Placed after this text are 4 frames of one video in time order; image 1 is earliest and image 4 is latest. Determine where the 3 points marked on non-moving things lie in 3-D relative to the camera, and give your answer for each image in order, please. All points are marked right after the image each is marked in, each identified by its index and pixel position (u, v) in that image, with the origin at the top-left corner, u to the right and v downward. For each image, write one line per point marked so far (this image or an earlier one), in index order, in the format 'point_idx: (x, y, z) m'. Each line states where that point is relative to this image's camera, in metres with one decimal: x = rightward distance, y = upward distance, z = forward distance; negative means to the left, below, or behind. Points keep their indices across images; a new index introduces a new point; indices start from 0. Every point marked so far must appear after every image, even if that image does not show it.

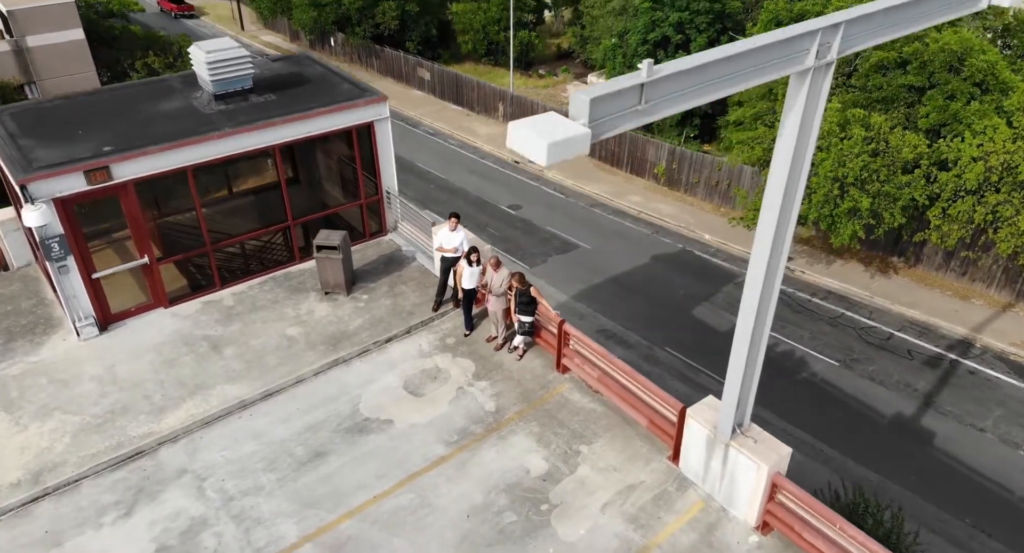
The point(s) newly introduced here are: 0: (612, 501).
0: (+1.3, -2.9, +9.0) m
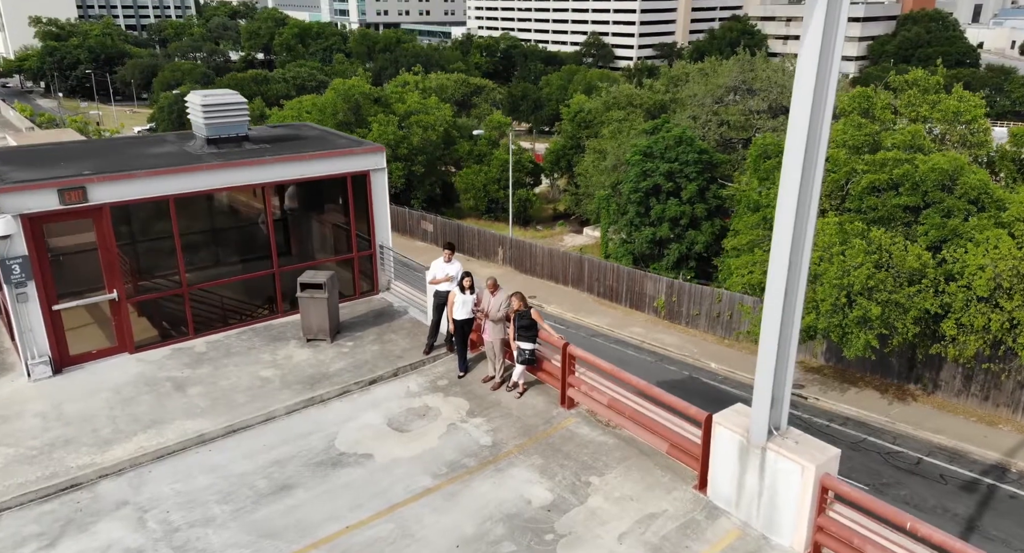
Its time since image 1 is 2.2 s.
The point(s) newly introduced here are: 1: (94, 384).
0: (+1.3, -2.7, +7.5) m
1: (-6.0, -1.6, +10.2) m
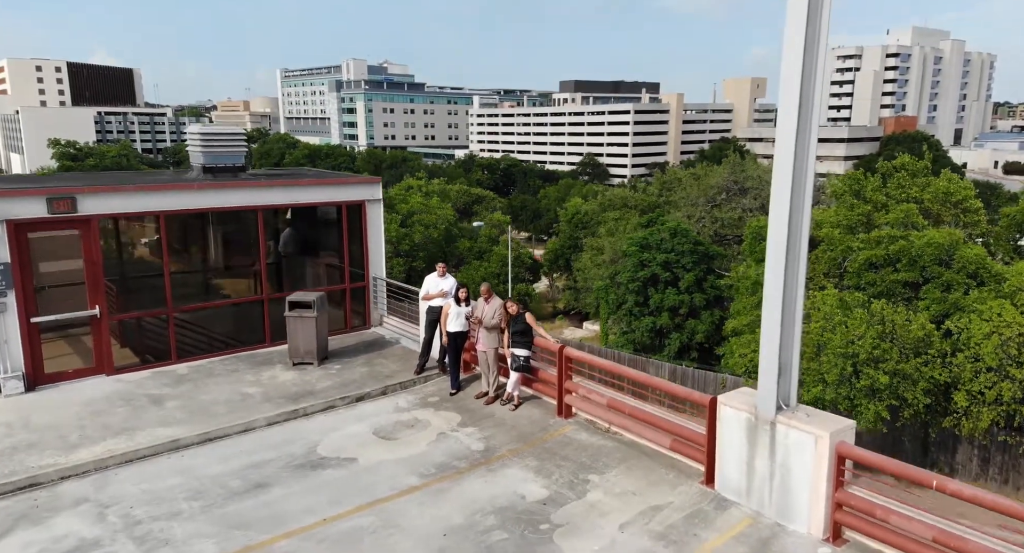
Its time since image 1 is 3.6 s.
0: (+1.2, -2.4, +6.9) m
1: (-6.1, -1.7, +9.7) m
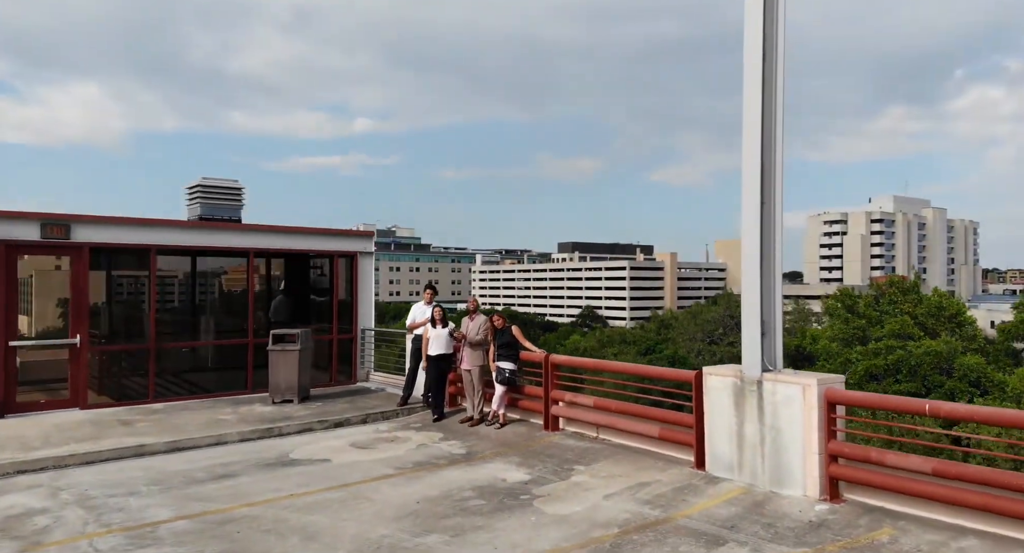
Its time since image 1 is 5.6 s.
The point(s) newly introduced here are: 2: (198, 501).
0: (+1.0, -2.0, +6.5) m
1: (-6.3, -1.9, +9.4) m
2: (-2.8, -2.0, +6.3) m
